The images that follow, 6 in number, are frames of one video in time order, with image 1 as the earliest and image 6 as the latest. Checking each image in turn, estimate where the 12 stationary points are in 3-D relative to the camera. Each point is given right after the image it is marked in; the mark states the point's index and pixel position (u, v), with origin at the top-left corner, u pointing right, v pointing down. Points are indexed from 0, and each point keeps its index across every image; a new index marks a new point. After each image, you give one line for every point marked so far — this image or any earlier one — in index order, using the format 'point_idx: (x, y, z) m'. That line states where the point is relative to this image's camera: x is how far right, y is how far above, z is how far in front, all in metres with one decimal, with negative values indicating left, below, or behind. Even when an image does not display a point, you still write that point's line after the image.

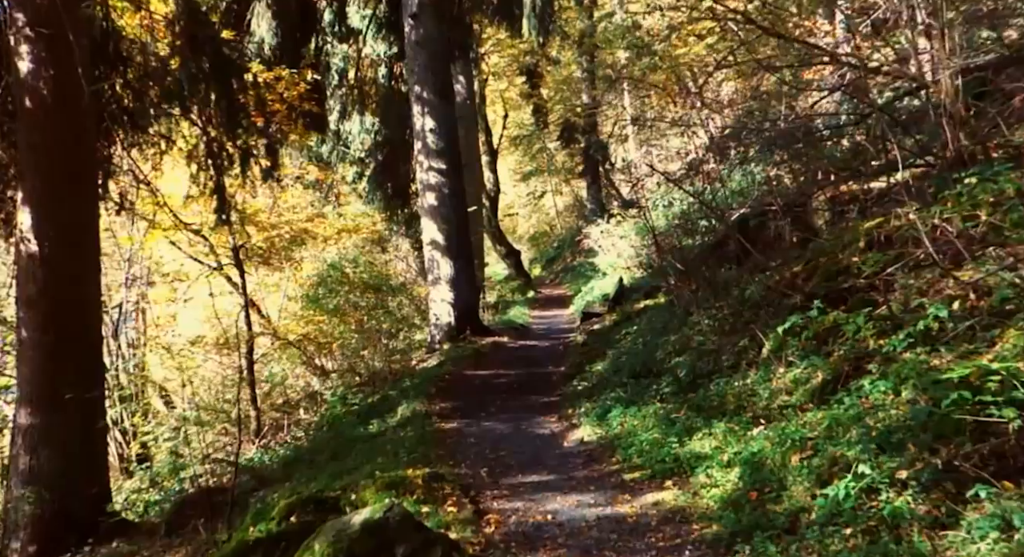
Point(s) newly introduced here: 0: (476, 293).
0: (-0.6, -0.3, +18.9) m
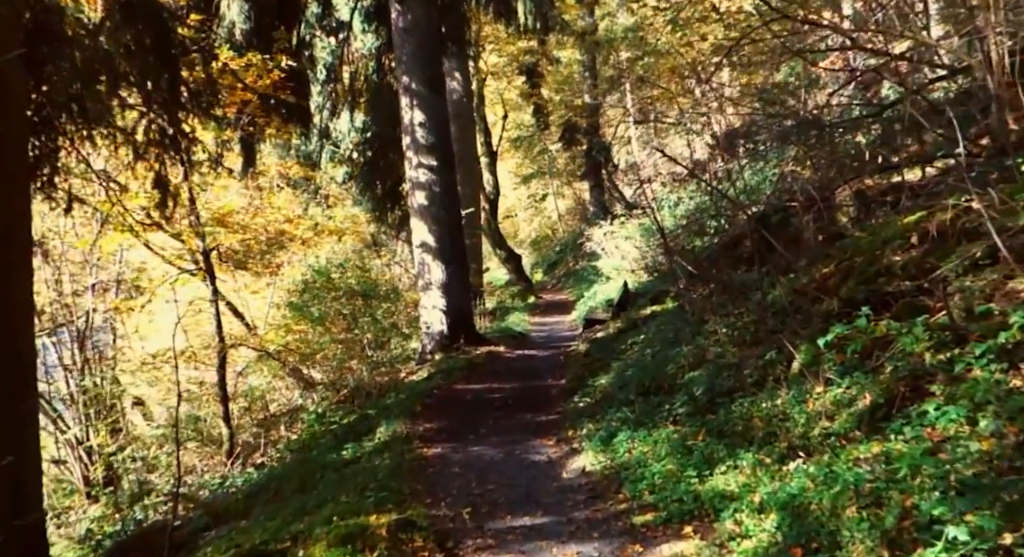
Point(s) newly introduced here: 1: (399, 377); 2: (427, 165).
0: (-0.7, -0.3, +17.6) m
1: (-1.6, -1.4, +16.3) m
2: (-1.3, +1.7, +17.2) m
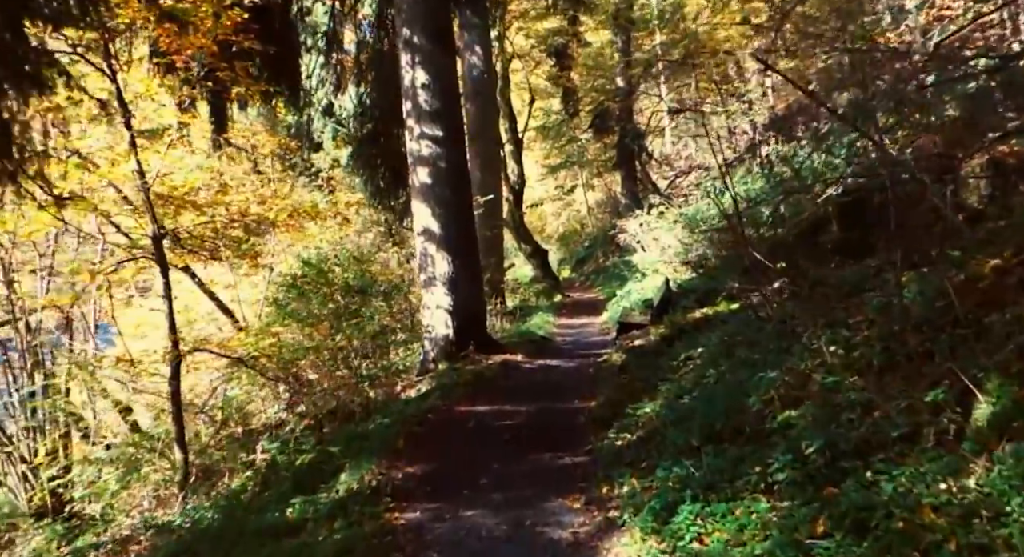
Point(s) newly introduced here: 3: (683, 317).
0: (-0.4, -0.3, +14.7) m
1: (-1.4, -1.3, +13.4) m
2: (-1.0, +1.8, +14.3) m
3: (+2.2, -0.5, +14.2) m
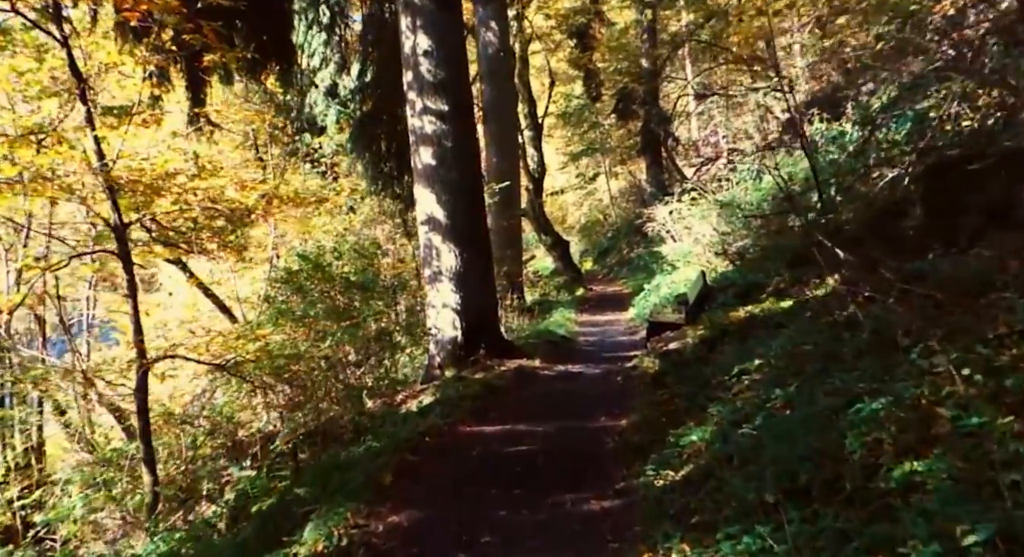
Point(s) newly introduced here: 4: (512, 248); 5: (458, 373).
0: (-0.2, -0.2, +12.9) m
1: (-1.2, -1.3, +11.6) m
2: (-0.9, +1.9, +12.5) m
3: (+2.3, -0.4, +12.4) m
4: (0.0, +0.5, +18.2) m
5: (-0.6, -1.0, +12.5) m
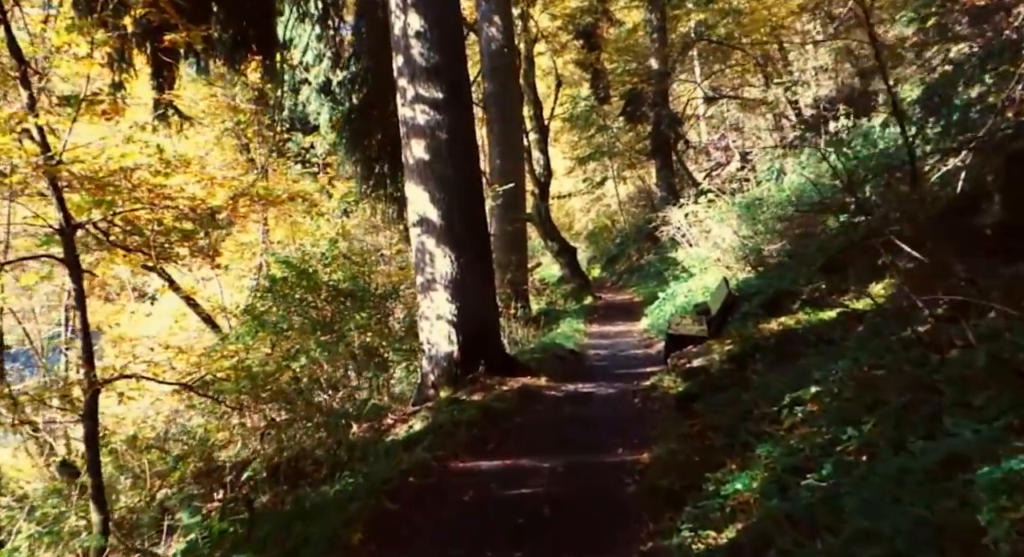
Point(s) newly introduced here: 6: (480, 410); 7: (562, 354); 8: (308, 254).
0: (-0.2, -0.3, +11.5) m
1: (-1.2, -1.3, +10.2) m
2: (-0.8, +1.8, +11.1) m
3: (+2.4, -0.5, +11.0) m
4: (+0.1, +0.4, +16.8) m
5: (-0.6, -1.1, +11.1) m
6: (-0.3, -1.1, +9.2) m
7: (+0.6, -0.9, +13.4) m
8: (-2.5, +0.3, +14.0) m
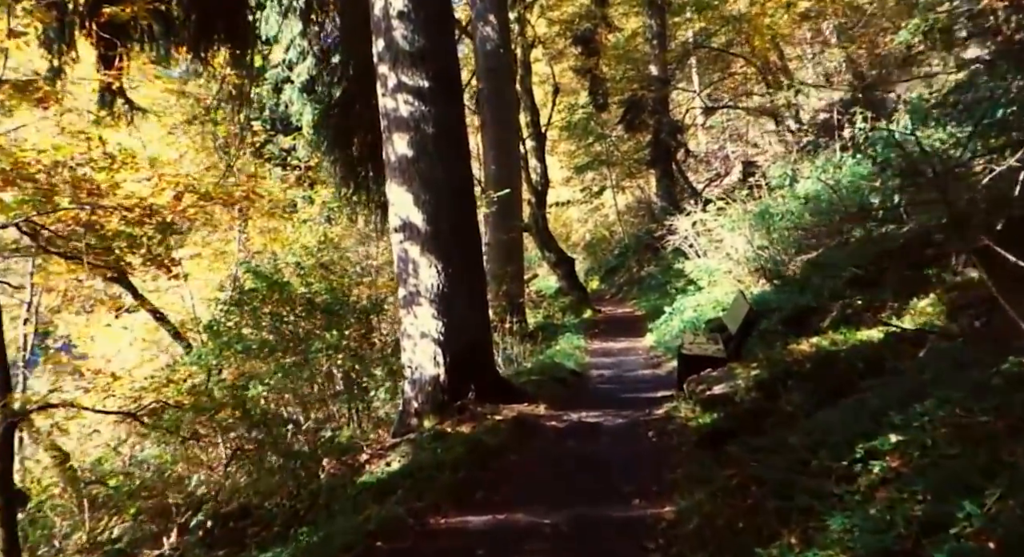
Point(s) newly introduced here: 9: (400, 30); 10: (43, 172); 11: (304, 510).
0: (-0.2, -0.4, +10.1) m
1: (-1.2, -1.5, +8.8) m
2: (-0.9, +1.7, +9.7) m
3: (+2.3, -0.6, +9.6) m
4: (0.0, +0.2, +15.4) m
5: (-0.6, -1.2, +9.7) m
6: (-0.3, -1.2, +7.8) m
7: (+0.5, -1.0, +12.0) m
8: (-2.6, +0.2, +12.6) m
9: (-1.0, +2.2, +9.7) m
10: (-3.8, +1.0, +9.7) m
11: (-1.5, -1.5, +7.9) m
